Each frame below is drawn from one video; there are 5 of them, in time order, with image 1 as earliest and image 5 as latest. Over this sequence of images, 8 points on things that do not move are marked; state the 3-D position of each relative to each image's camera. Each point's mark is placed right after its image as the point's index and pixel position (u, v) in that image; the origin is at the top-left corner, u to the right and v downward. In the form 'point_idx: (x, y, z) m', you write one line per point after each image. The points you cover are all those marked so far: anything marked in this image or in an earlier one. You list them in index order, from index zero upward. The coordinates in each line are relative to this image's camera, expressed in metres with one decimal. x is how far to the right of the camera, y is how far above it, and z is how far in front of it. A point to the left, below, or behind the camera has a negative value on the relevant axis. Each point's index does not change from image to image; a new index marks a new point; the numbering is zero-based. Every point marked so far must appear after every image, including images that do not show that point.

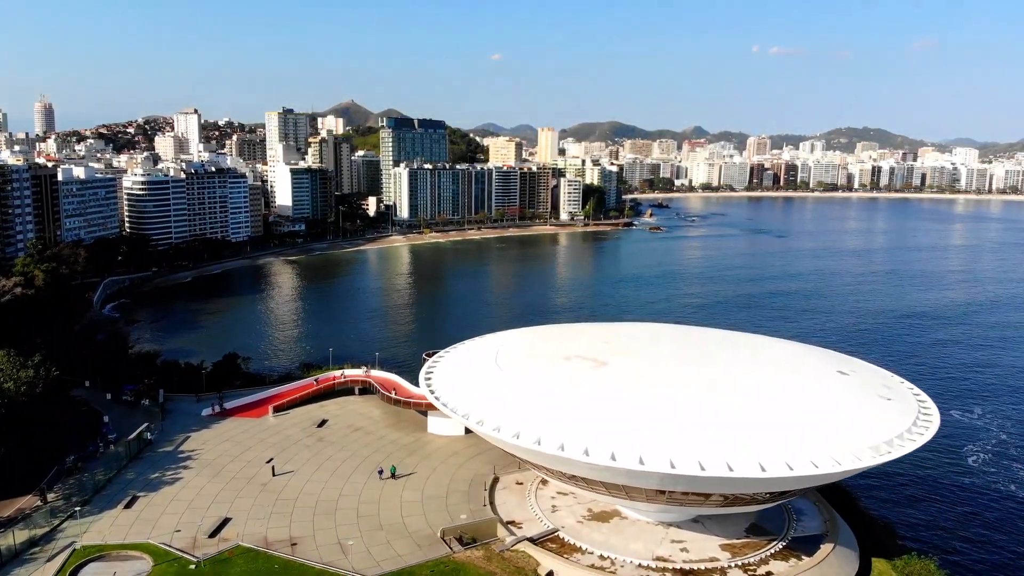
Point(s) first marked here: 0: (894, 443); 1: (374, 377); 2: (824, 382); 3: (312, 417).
0: (+3.8, -1.5, +7.0) m
1: (-2.5, -1.6, +12.6) m
2: (+3.5, -1.1, +8.1) m
3: (-3.2, -2.1, +11.3) m
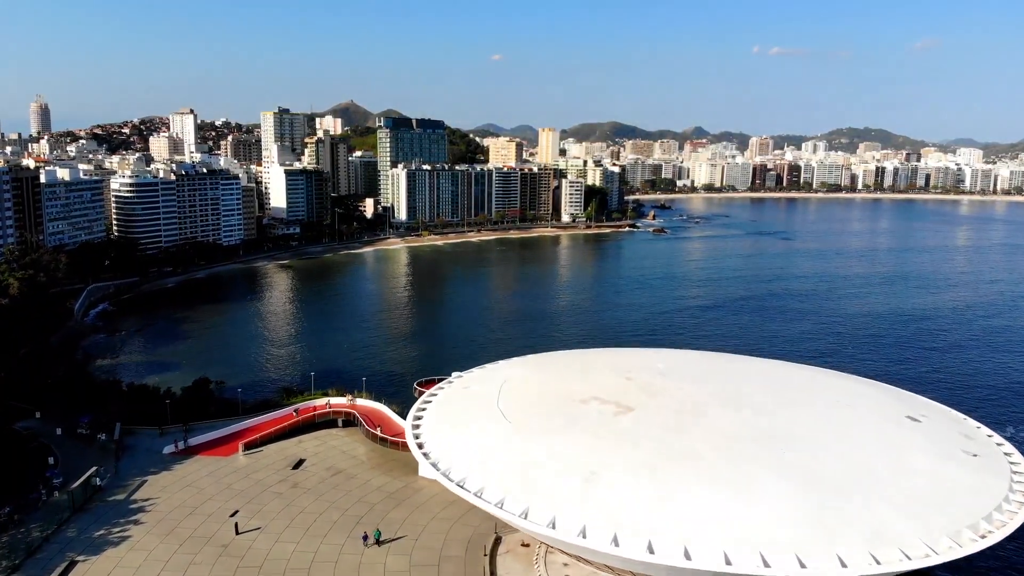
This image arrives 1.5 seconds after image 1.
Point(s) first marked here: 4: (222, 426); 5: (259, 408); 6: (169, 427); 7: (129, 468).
0: (+3.8, -1.8, +5.6) m
1: (-2.4, -1.9, +11.2) m
2: (+3.6, -1.4, +6.7) m
3: (-3.1, -2.4, +9.9) m
4: (-4.5, -2.2, +10.9) m
5: (-4.3, -2.0, +12.2) m
6: (-5.3, -2.1, +11.0) m
7: (-5.3, -2.5, +9.8) m
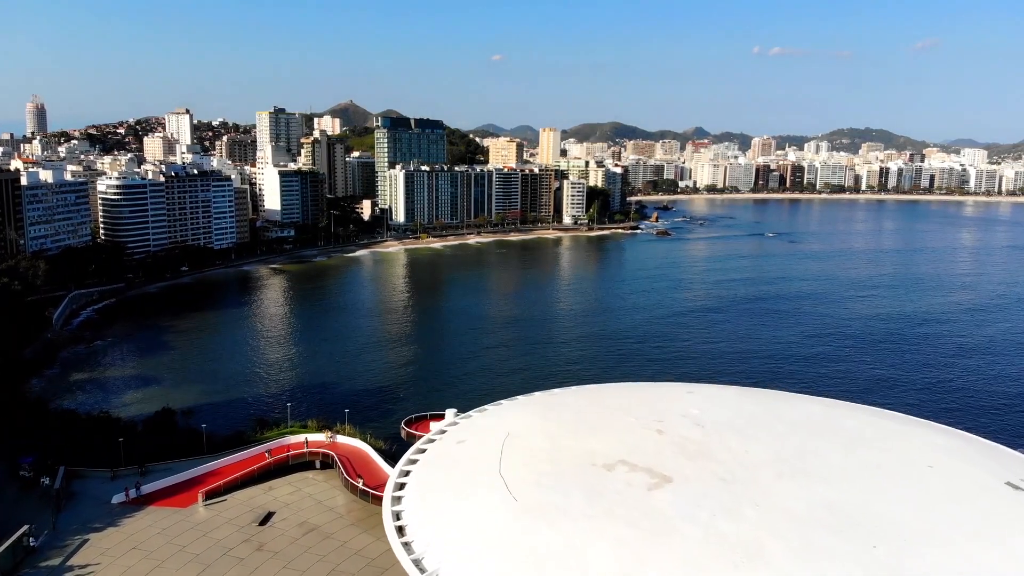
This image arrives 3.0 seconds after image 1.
0: (+3.9, -2.1, +4.2) m
1: (-2.4, -2.2, +9.8) m
2: (+3.6, -1.6, +5.3) m
3: (-3.1, -2.6, +8.5) m
4: (-4.4, -2.4, +9.5) m
5: (-4.3, -2.3, +10.8) m
6: (-5.3, -2.4, +9.6) m
7: (-5.2, -2.8, +8.4) m
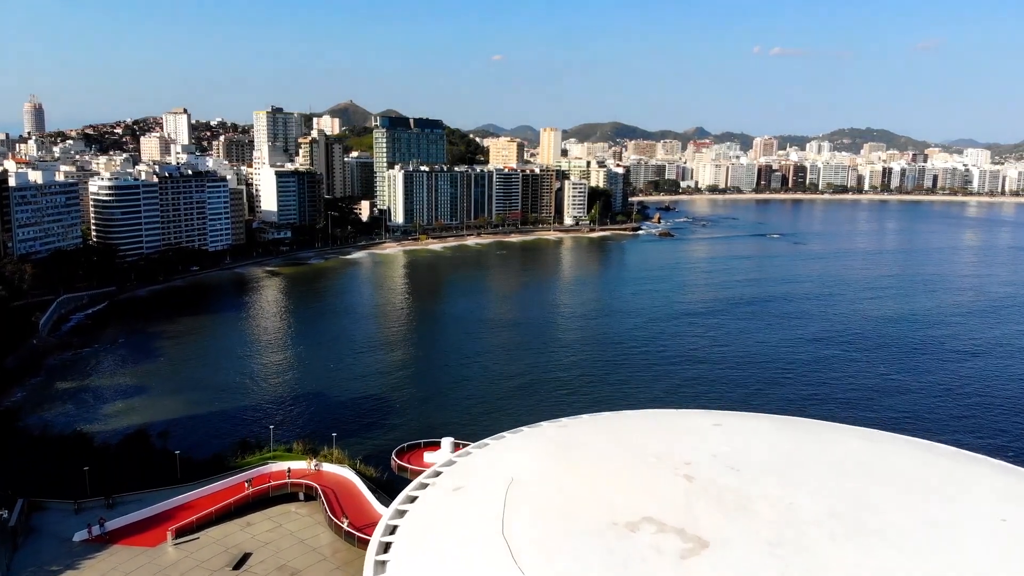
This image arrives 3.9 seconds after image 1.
0: (+3.9, -2.3, +3.3) m
1: (-2.3, -2.4, +9.0) m
2: (+3.7, -1.8, +4.4) m
3: (-3.0, -2.8, +7.7) m
4: (-4.4, -2.6, +8.7) m
5: (-4.2, -2.5, +9.9) m
6: (-5.2, -2.6, +8.8) m
7: (-5.2, -2.9, +7.5) m
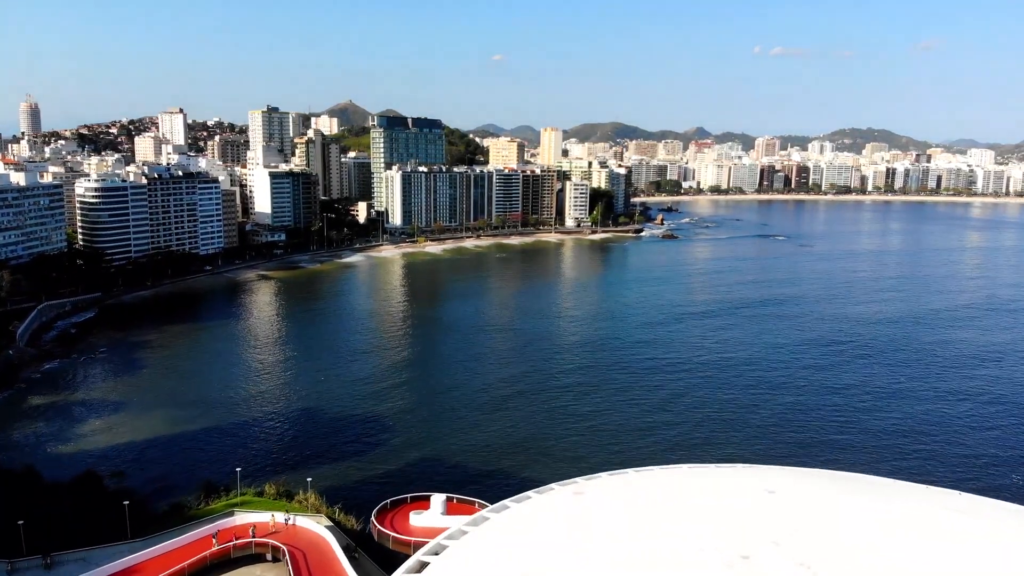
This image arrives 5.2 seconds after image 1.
0: (+3.9, -2.5, +2.1) m
1: (-2.3, -2.7, +7.7) m
2: (+3.7, -2.1, +3.2) m
3: (-3.0, -3.1, +6.4) m
4: (-4.3, -2.9, +7.4) m
5: (-4.2, -2.8, +8.6) m
6: (-5.2, -2.9, +7.5) m
7: (-5.1, -3.2, +6.3) m
